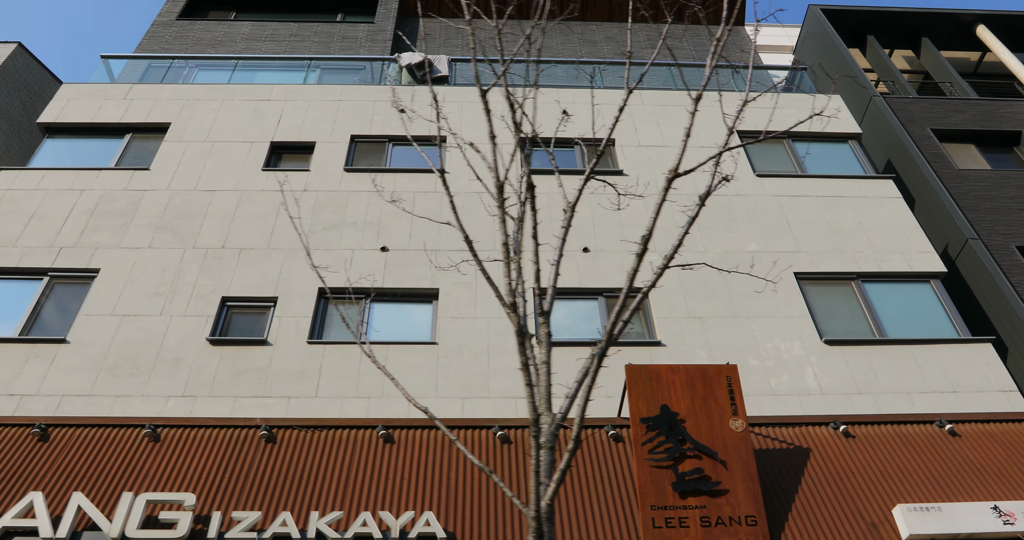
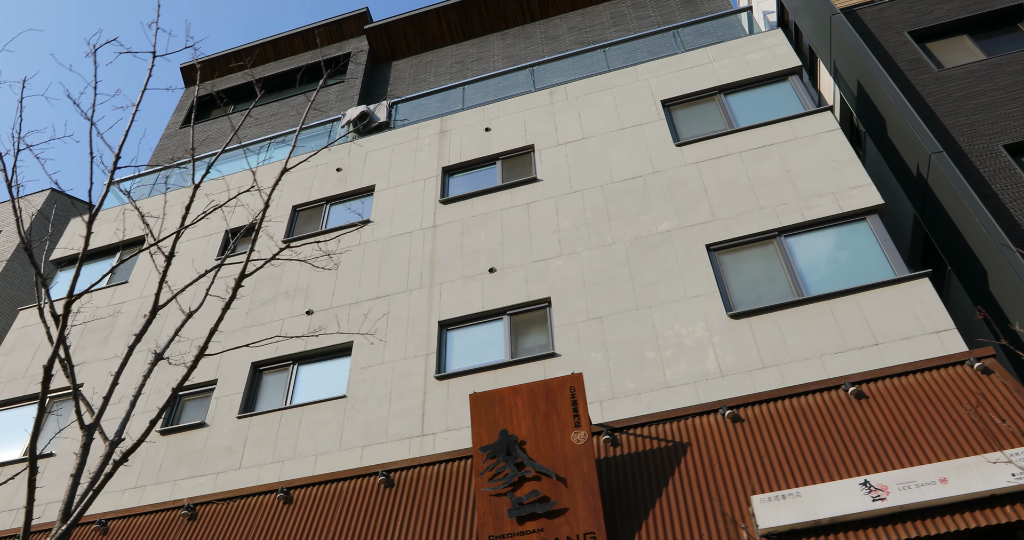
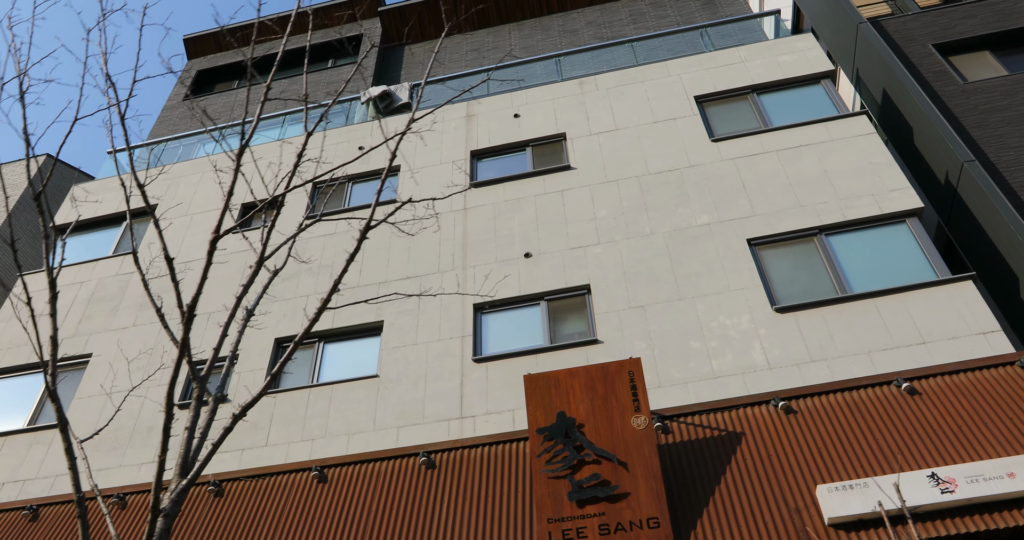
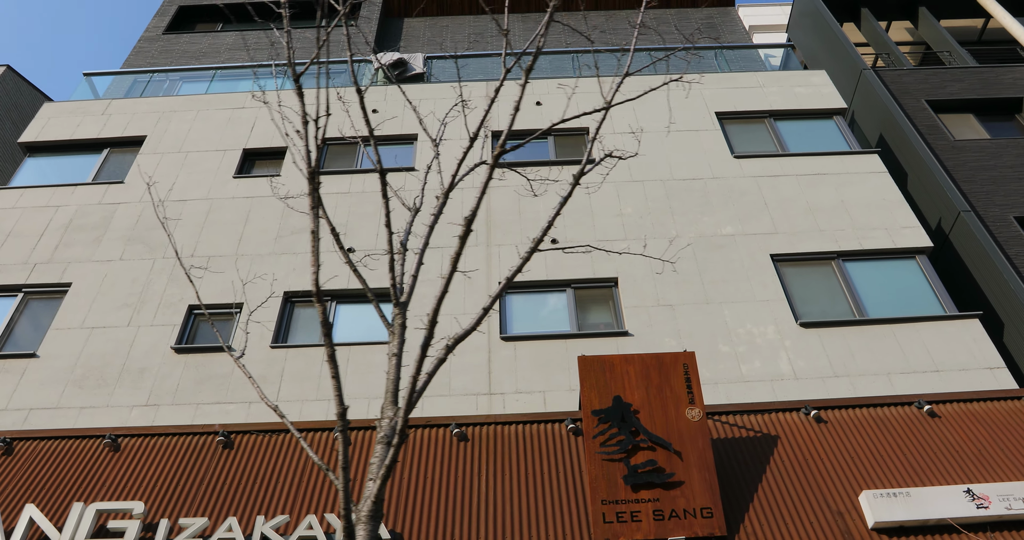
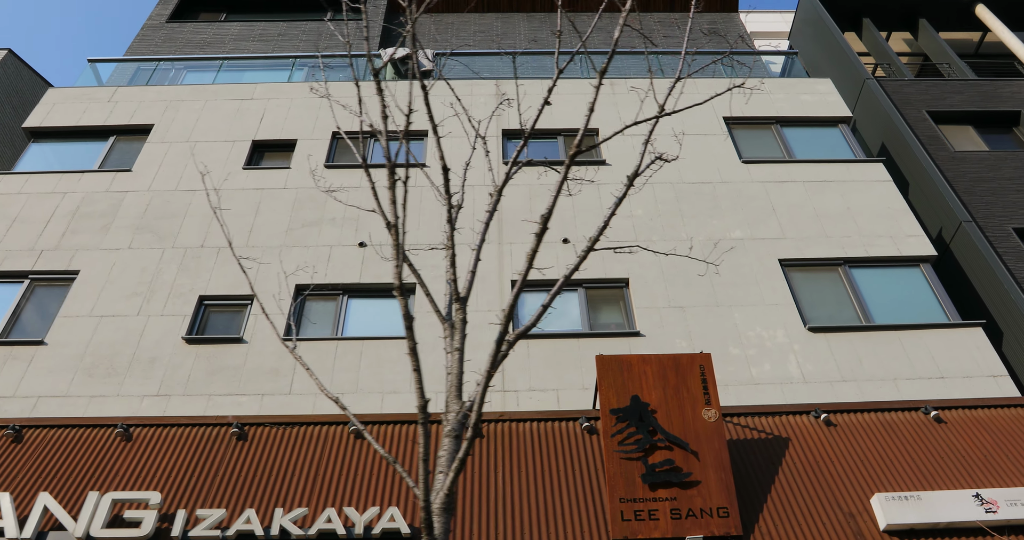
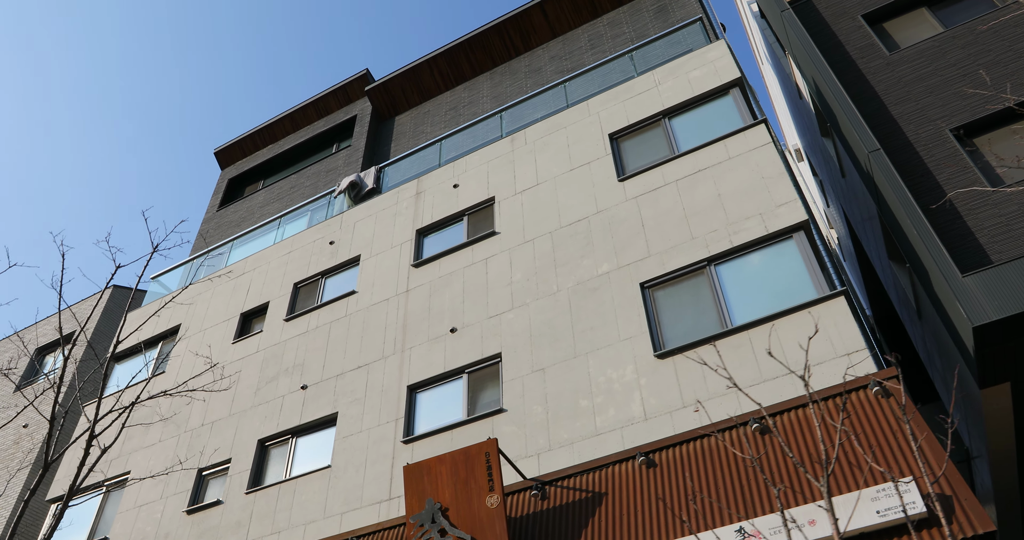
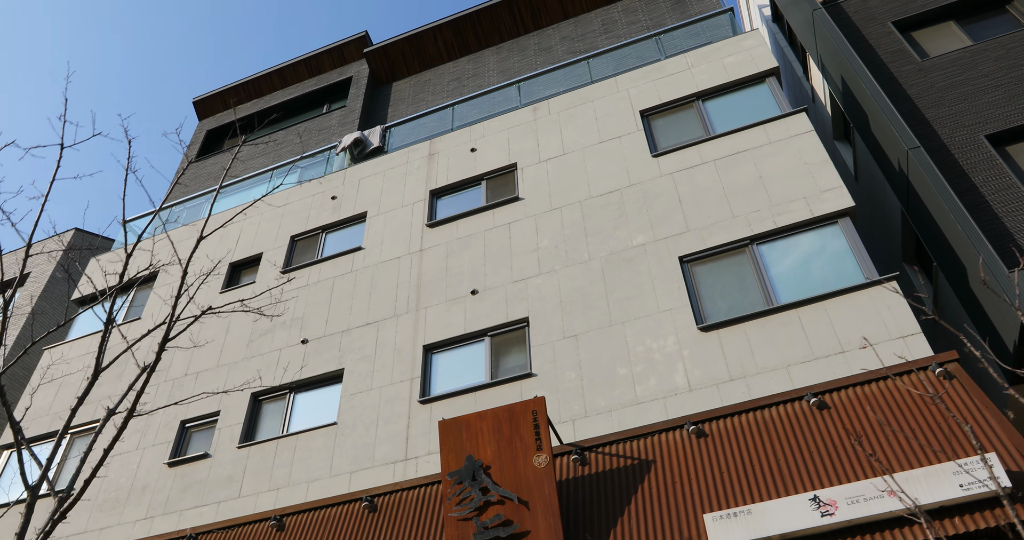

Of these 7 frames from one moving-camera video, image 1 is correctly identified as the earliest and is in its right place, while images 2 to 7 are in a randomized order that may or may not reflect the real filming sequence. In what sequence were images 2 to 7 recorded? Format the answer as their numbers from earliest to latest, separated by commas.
5, 4, 3, 2, 7, 6
